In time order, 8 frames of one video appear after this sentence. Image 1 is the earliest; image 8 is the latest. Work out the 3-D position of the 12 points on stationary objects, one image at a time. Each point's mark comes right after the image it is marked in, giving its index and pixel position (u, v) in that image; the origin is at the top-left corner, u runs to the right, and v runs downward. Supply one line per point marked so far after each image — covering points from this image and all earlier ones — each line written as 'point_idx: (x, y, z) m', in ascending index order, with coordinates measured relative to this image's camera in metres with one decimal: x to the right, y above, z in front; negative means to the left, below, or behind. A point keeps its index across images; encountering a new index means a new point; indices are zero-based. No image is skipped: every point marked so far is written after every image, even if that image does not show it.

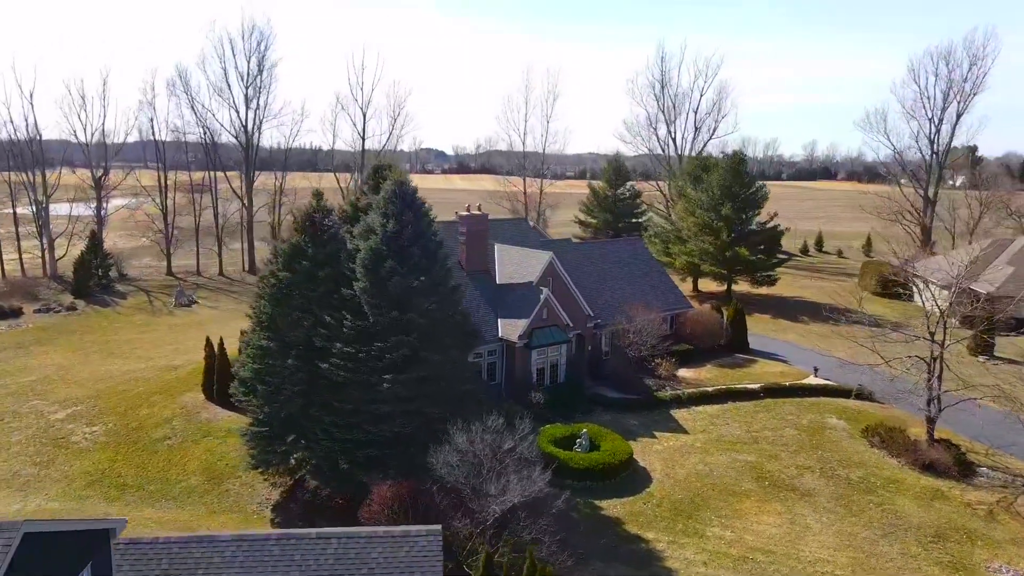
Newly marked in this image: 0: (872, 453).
0: (+9.9, -4.5, +18.0) m
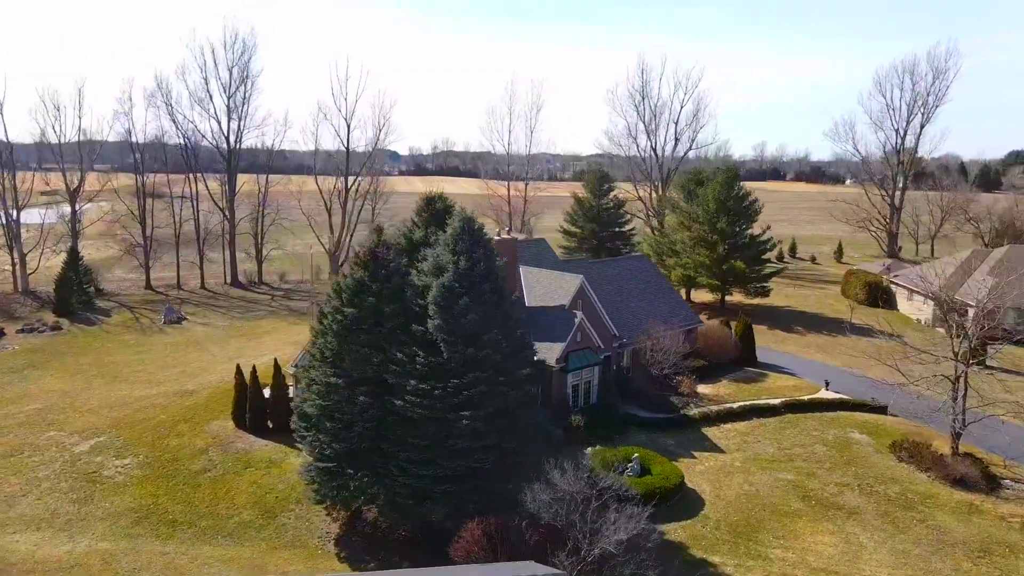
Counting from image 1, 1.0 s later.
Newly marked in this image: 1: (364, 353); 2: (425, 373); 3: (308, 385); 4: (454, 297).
0: (+11.3, -5.2, +18.9) m
1: (-3.3, -1.5, +14.8) m
2: (-1.9, -1.8, +14.2) m
3: (-4.9, -2.3, +15.7) m
4: (-1.2, -0.2, +14.2) m
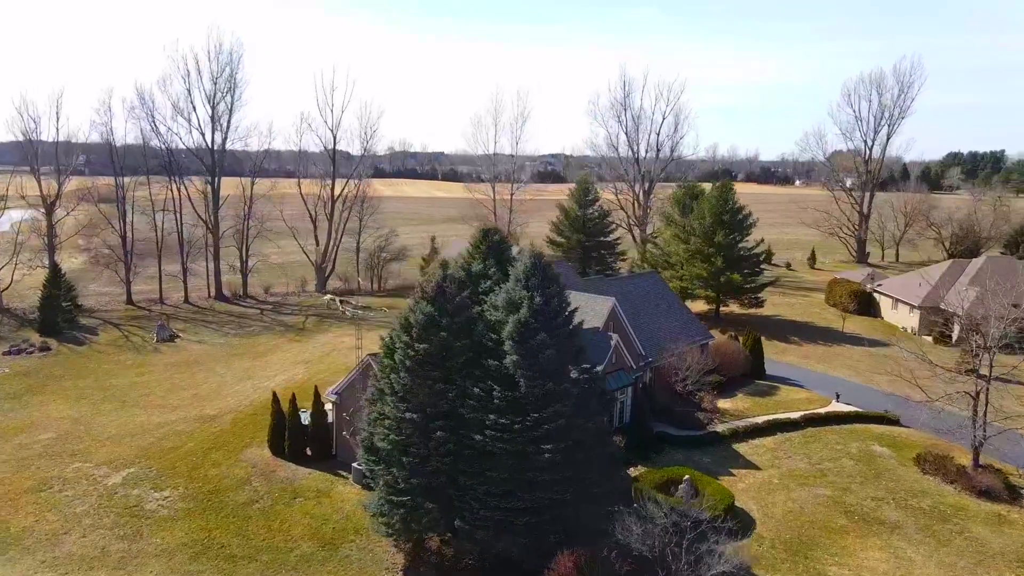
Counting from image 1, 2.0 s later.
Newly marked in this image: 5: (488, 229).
0: (+12.7, -5.8, +20.0) m
1: (-1.7, -2.3, +15.0) m
2: (-0.2, -2.6, +14.5) m
3: (-3.3, -3.1, +15.8) m
4: (+0.4, -1.0, +14.6) m
5: (-0.6, +1.6, +17.0) m
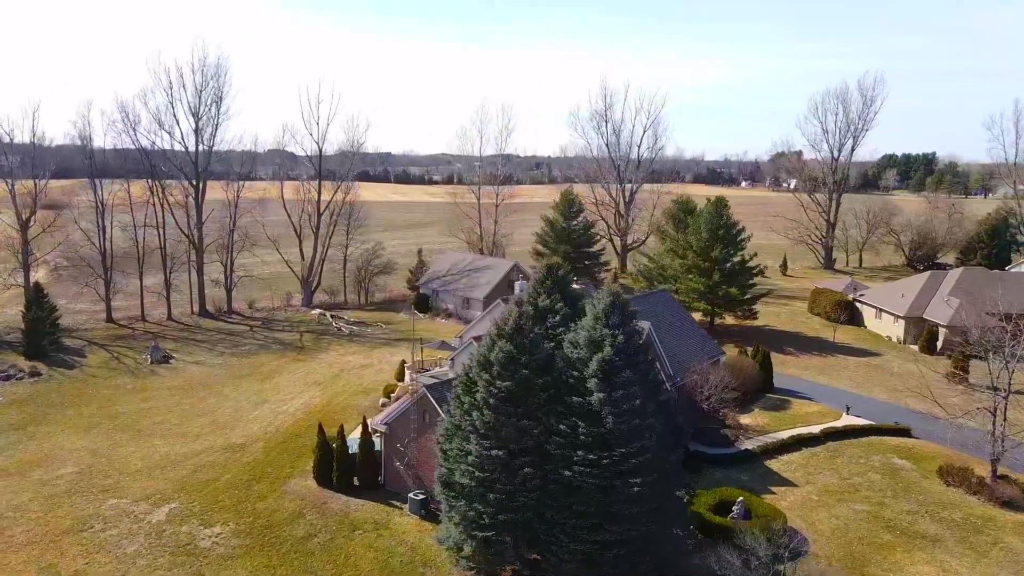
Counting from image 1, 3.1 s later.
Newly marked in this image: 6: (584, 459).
0: (+14.3, -6.6, +21.3) m
1: (+0.3, -3.2, +15.4) m
2: (+1.8, -3.5, +15.0) m
3: (-1.4, -4.1, +16.1) m
4: (+2.4, -1.9, +15.1) m
5: (+1.1, +0.6, +17.5) m
6: (+1.6, -3.9, +14.8) m
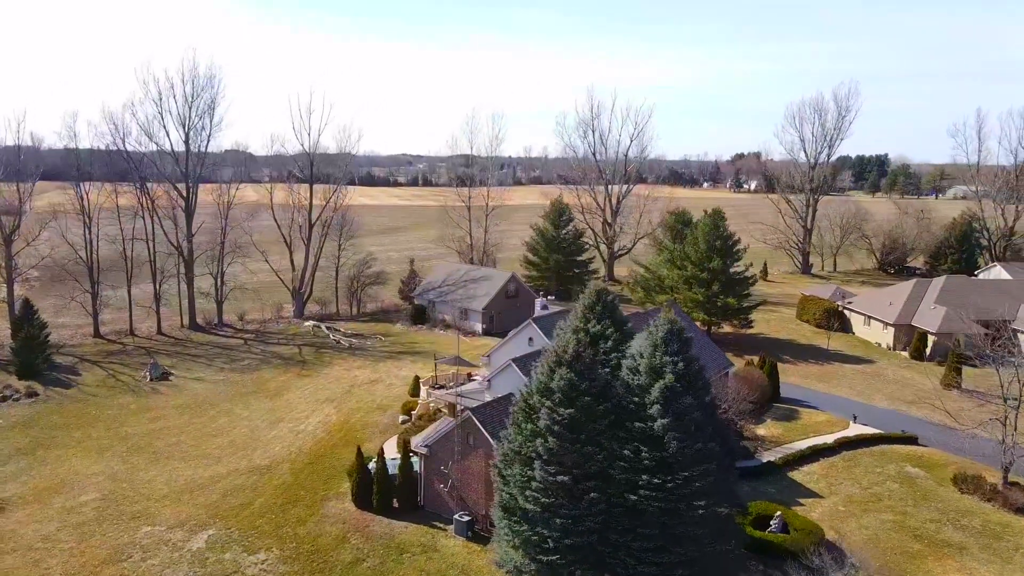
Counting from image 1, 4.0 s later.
0: (+15.6, -7.2, +22.4) m
1: (+1.8, -3.9, +15.9) m
2: (+3.3, -4.2, +15.5) m
3: (+0.2, -4.8, +16.5) m
4: (+3.9, -2.6, +15.7) m
5: (+2.5, -0.1, +18.0) m
6: (+3.2, -4.6, +15.4) m
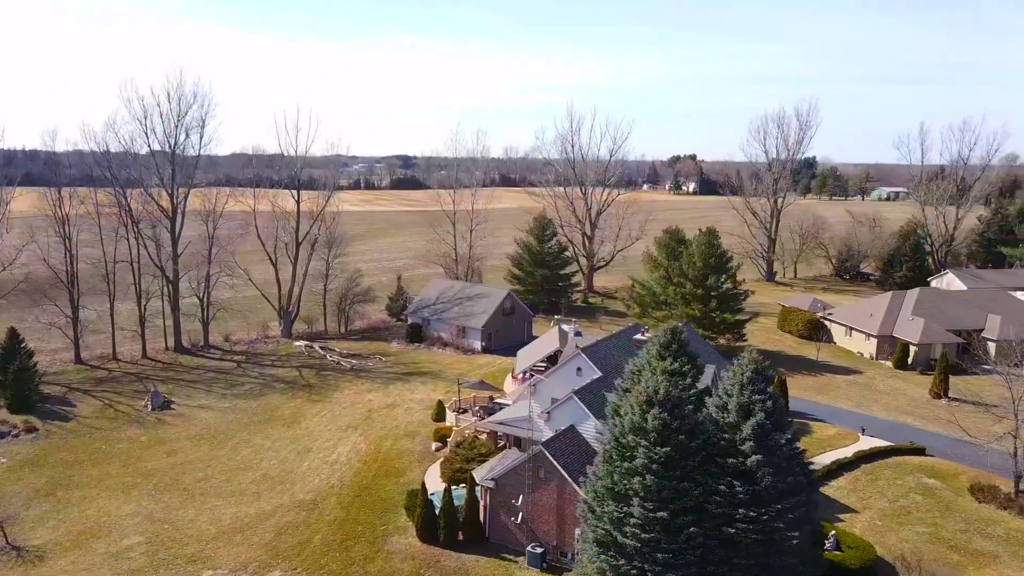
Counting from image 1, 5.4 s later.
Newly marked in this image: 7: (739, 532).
0: (+17.6, -8.2, +24.4) m
1: (+4.4, -5.1, +16.8) m
2: (+5.9, -5.4, +16.6) m
3: (+2.7, -6.0, +17.3) m
4: (+6.4, -3.7, +16.8) m
5: (+4.8, -1.2, +19.0) m
6: (+5.8, -5.7, +16.4) m
7: (+5.6, -6.1, +16.5) m
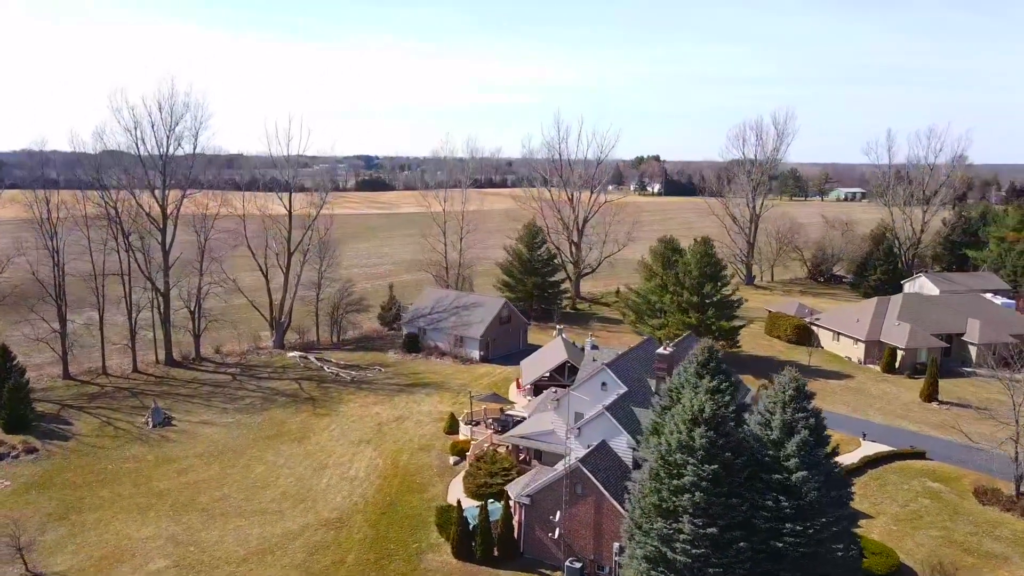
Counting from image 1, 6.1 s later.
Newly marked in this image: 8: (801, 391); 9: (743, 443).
0: (+18.7, -8.7, +25.6) m
1: (+5.8, -5.7, +17.5) m
2: (+7.4, -6.0, +17.3) m
3: (+4.1, -6.6, +17.9) m
4: (+7.9, -4.3, +17.6) m
5: (+6.1, -1.8, +19.7) m
6: (+7.3, -6.3, +17.1) m
7: (+7.1, -6.7, +17.2) m
8: (+7.9, -2.8, +18.0) m
9: (+6.2, -4.2, +17.9) m
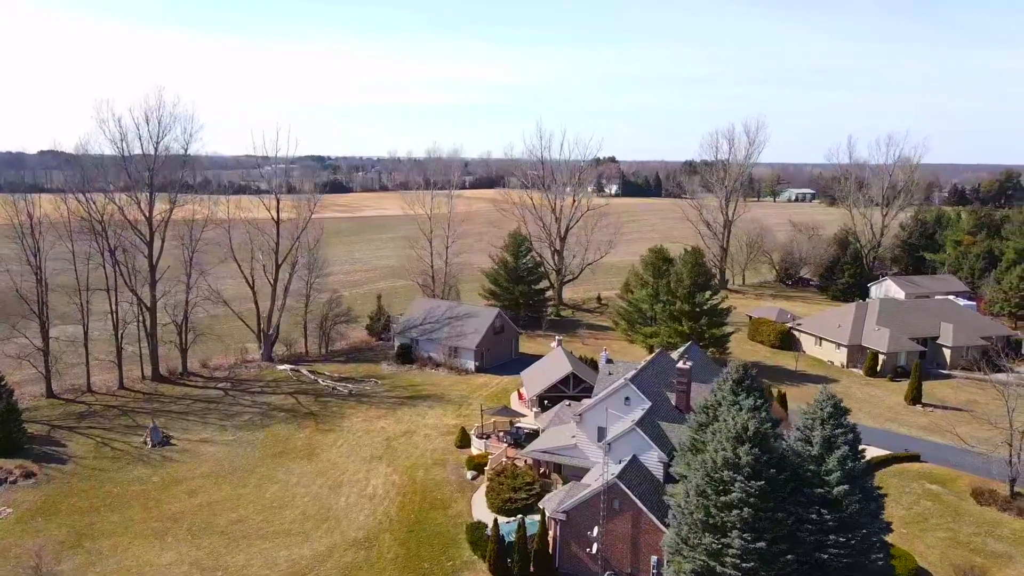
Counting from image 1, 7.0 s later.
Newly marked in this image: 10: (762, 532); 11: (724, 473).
0: (+19.8, -9.2, +27.3) m
1: (+7.3, -6.4, +18.4) m
2: (+8.9, -6.6, +18.3) m
3: (+5.6, -7.3, +18.6) m
4: (+9.4, -4.9, +18.5) m
5: (+7.5, -2.5, +20.6) m
6: (+8.8, -6.9, +18.1) m
7: (+8.6, -7.3, +18.1) m
8: (+9.3, -3.5, +19.0) m
9: (+7.7, -4.9, +18.8) m
10: (+6.9, -6.8, +18.3) m
11: (+5.9, -5.2, +18.9) m
